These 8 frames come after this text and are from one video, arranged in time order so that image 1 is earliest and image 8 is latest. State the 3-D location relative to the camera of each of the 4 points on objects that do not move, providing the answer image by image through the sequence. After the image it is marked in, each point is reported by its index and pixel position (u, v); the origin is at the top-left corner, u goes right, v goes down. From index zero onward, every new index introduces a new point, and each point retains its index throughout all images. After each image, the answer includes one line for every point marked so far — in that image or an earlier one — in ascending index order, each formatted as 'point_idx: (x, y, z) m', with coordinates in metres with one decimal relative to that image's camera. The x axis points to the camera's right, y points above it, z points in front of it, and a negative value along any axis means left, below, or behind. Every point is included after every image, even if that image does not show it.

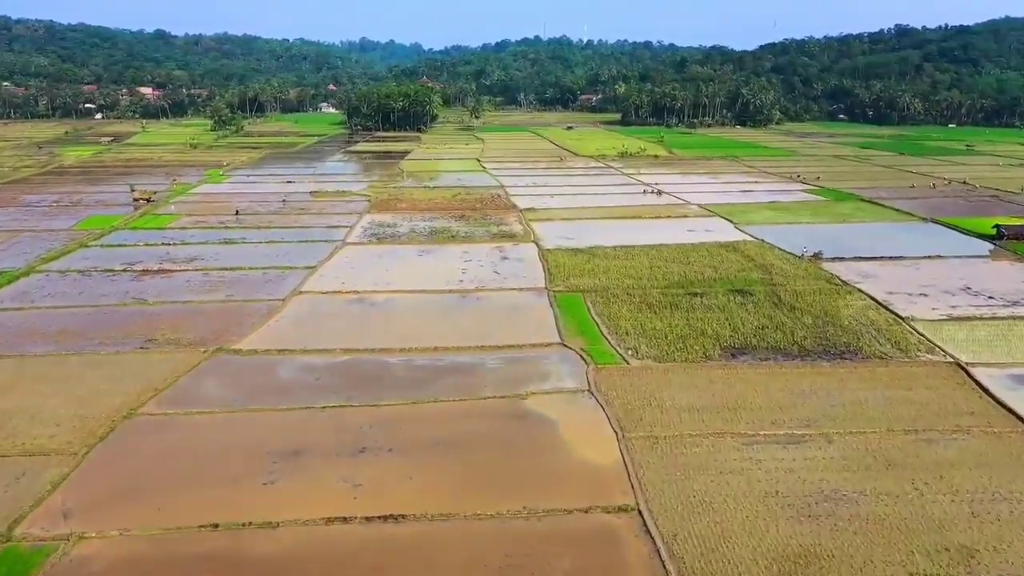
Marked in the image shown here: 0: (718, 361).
0: (+4.5, -1.6, +17.2) m
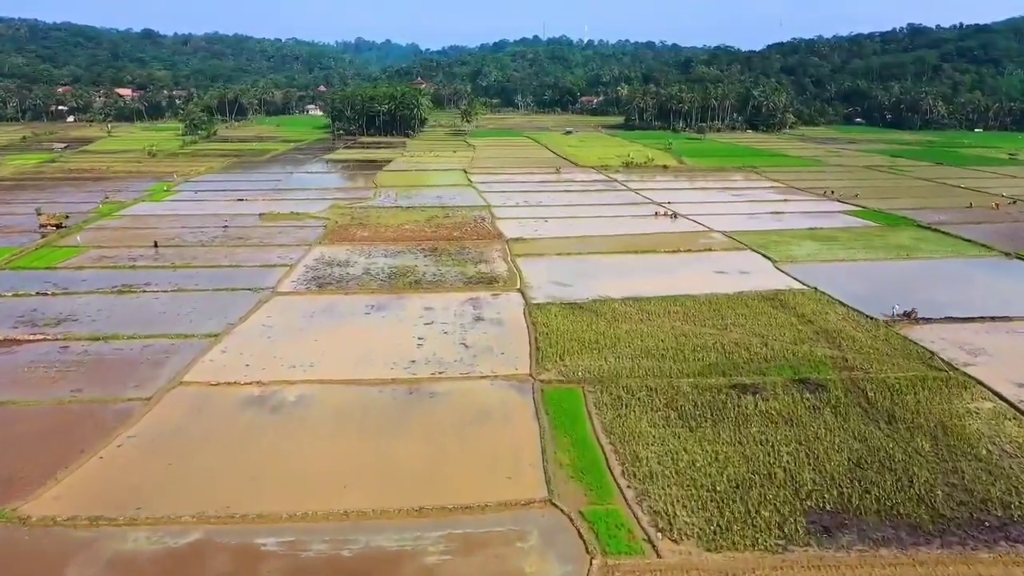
0: (+3.9, -3.4, +10.4) m
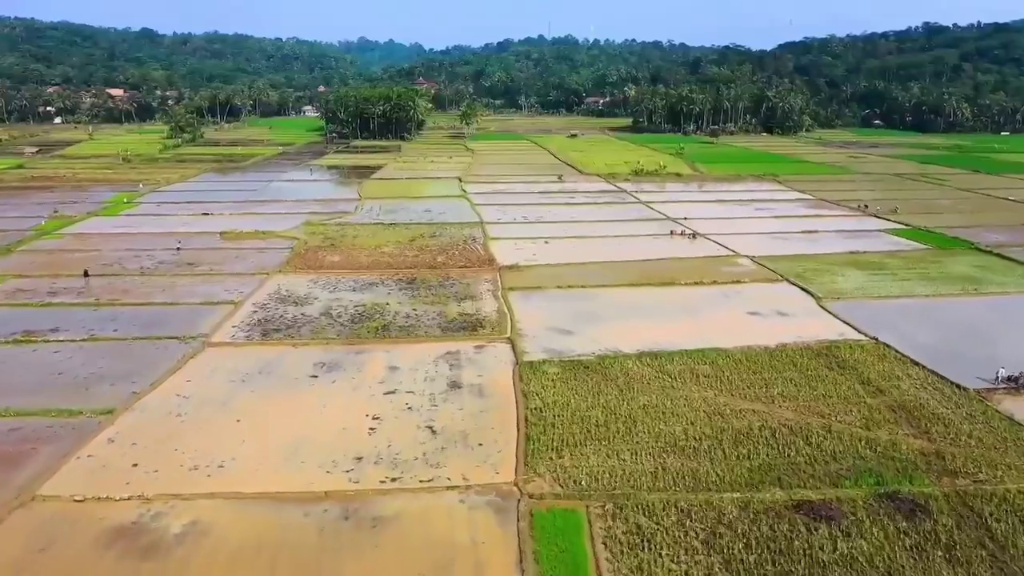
0: (+3.5, -4.6, +5.9) m
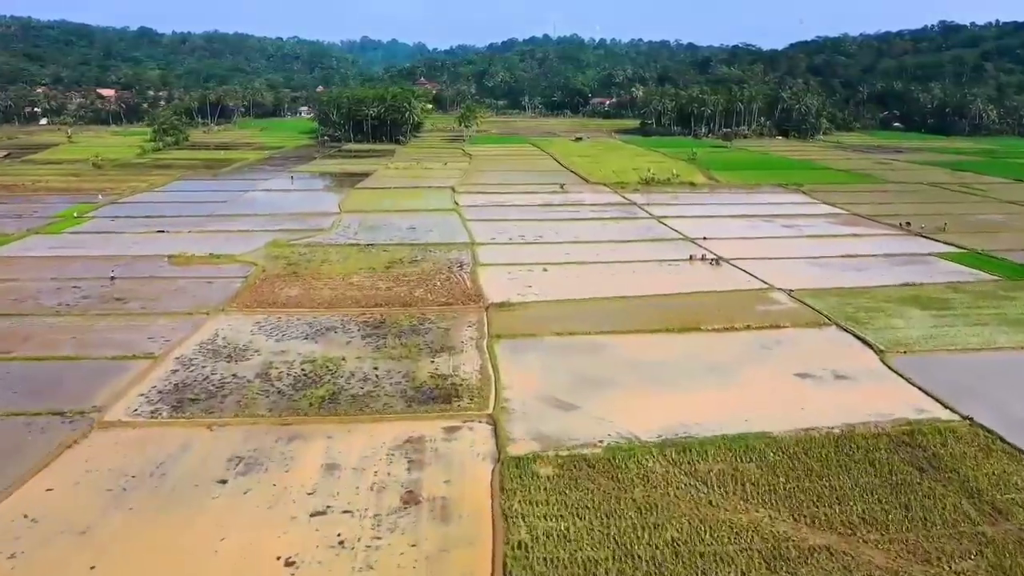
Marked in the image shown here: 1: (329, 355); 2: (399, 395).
0: (+3.1, -5.8, +1.5) m
1: (-4.2, -1.5, +17.9) m
2: (-2.2, -2.1, +15.6) m
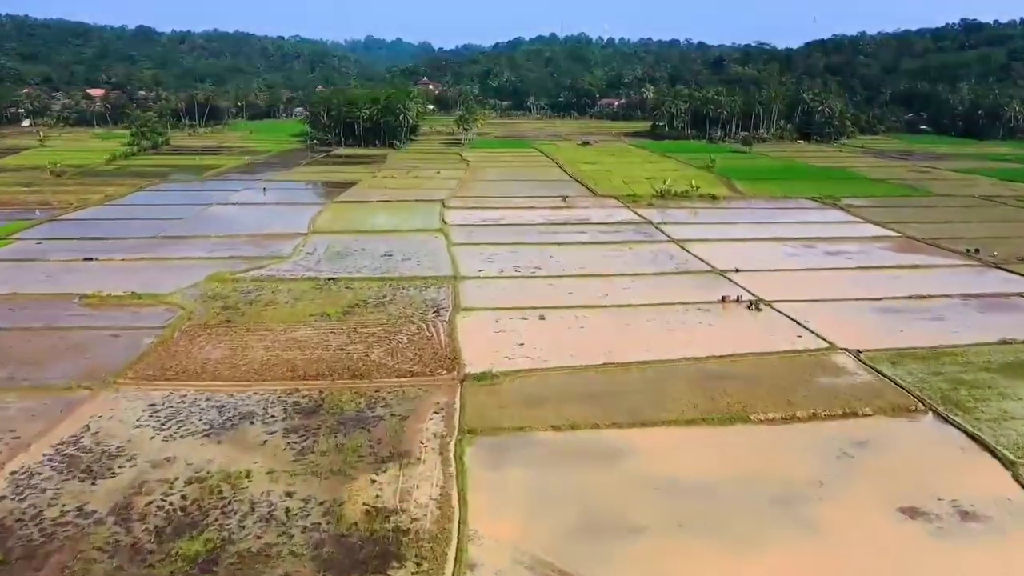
0: (+2.5, -7.2, -3.8) m
1: (-4.5, -2.9, +12.7) m
2: (-2.6, -3.5, +10.3) m
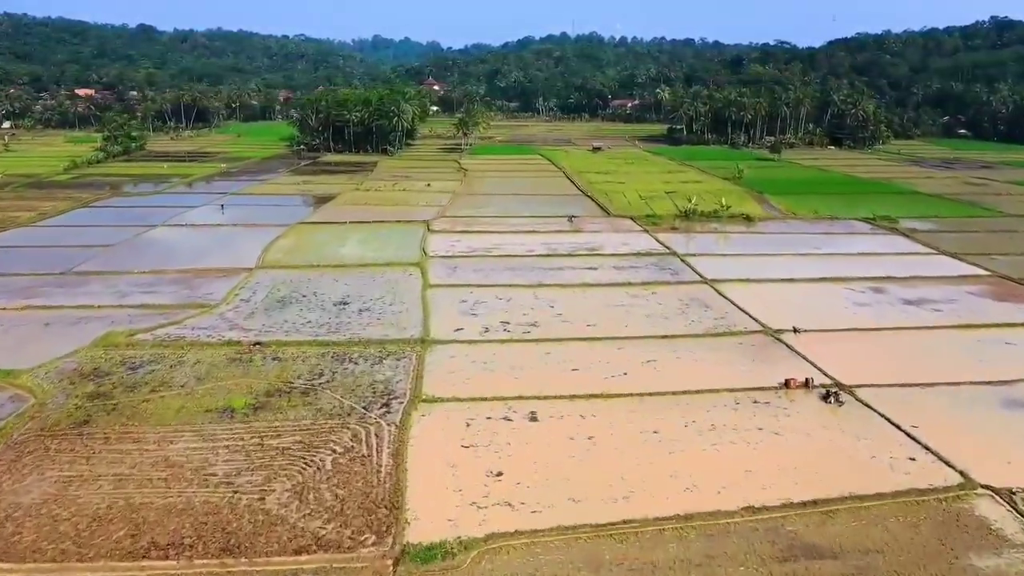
0: (+1.8, -8.8, -10.0) m
1: (-5.1, -4.5, +6.6) m
2: (-3.2, -5.1, +4.2) m
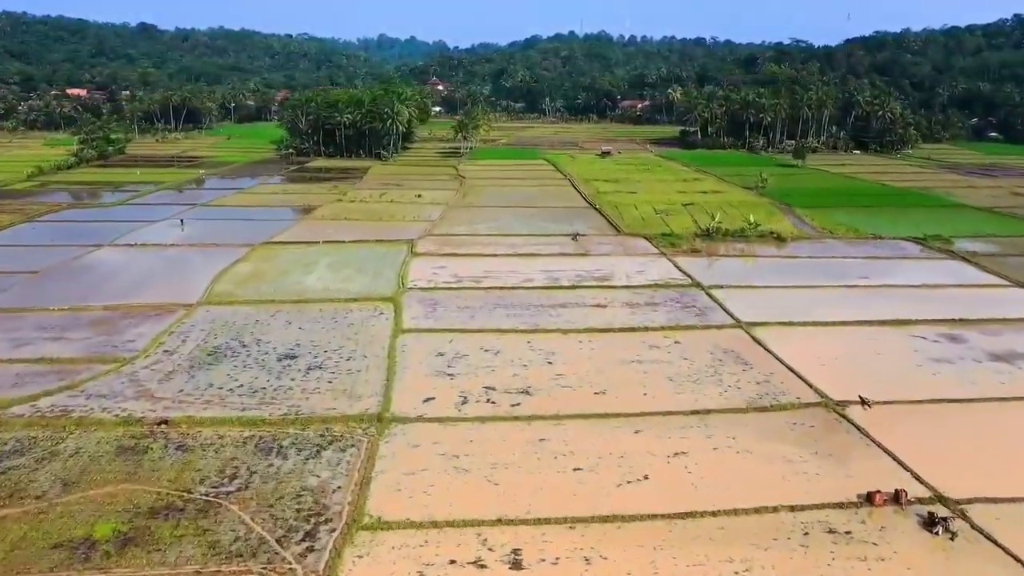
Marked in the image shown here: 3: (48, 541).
0: (+1.2, -9.9, -14.4) m
1: (-5.5, -5.6, +2.2) m
2: (-3.6, -6.2, -0.2) m
3: (-6.3, -3.4, +10.7) m
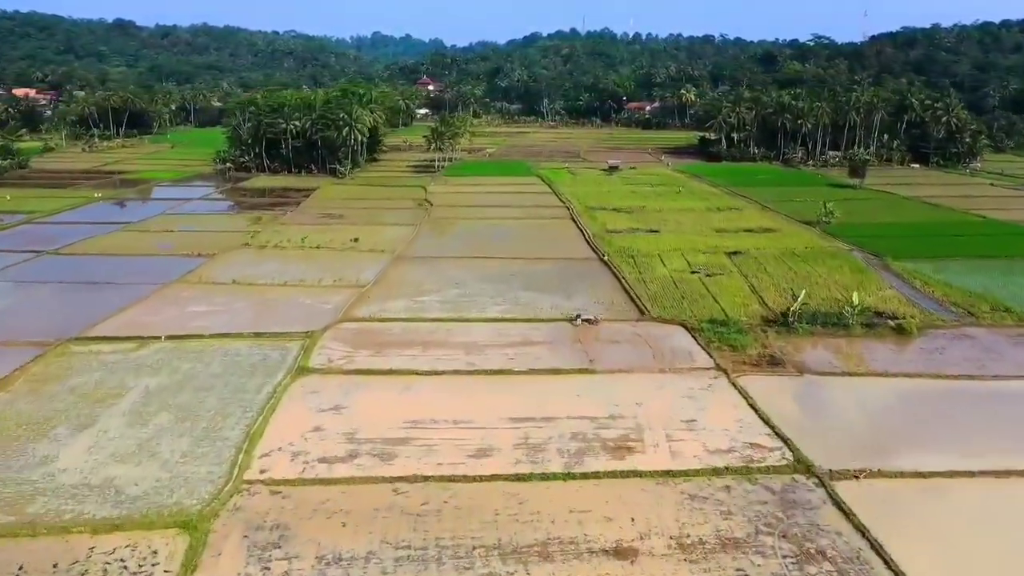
0: (+0.1, -12.9, -26.0) m
1: (-6.5, -8.6, -9.4) m
2: (-4.7, -9.2, -11.8) m
3: (-7.3, -6.4, -0.9) m
